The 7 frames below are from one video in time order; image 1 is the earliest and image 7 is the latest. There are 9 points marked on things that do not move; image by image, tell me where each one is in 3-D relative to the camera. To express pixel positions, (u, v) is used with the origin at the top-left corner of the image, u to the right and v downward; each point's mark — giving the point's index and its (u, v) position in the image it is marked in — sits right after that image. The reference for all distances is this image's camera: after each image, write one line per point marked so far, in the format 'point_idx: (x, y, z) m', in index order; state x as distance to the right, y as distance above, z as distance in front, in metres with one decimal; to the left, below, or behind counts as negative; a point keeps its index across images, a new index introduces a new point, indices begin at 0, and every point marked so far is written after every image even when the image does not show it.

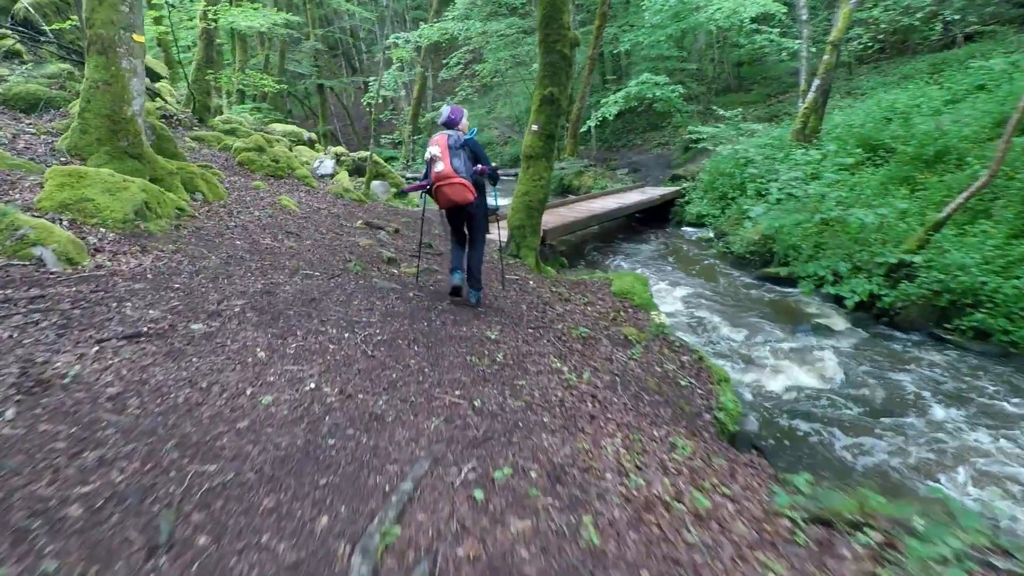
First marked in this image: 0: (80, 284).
0: (-3.8, 0.0, +5.1) m
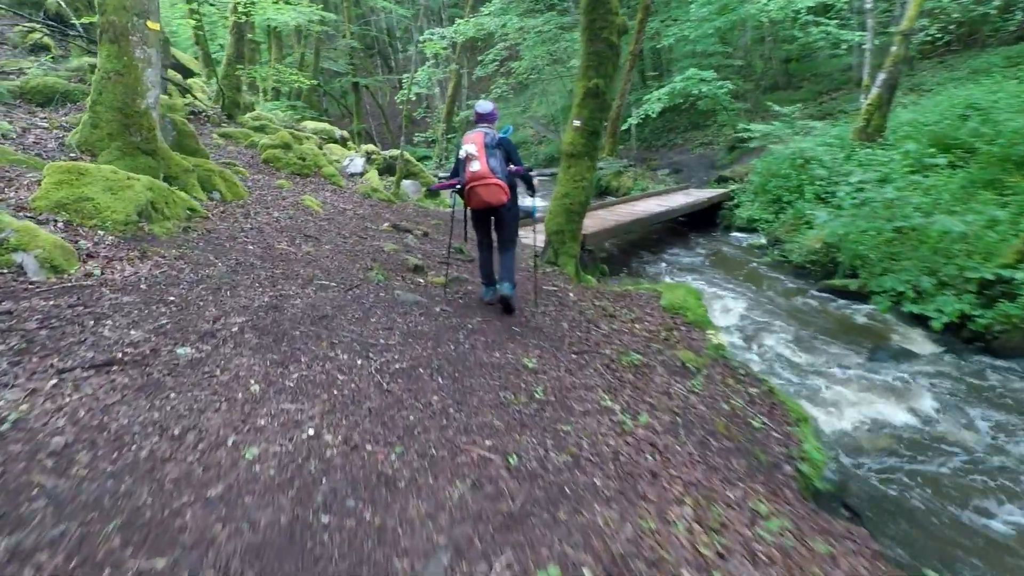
0: (-3.5, -0.1, +4.4) m
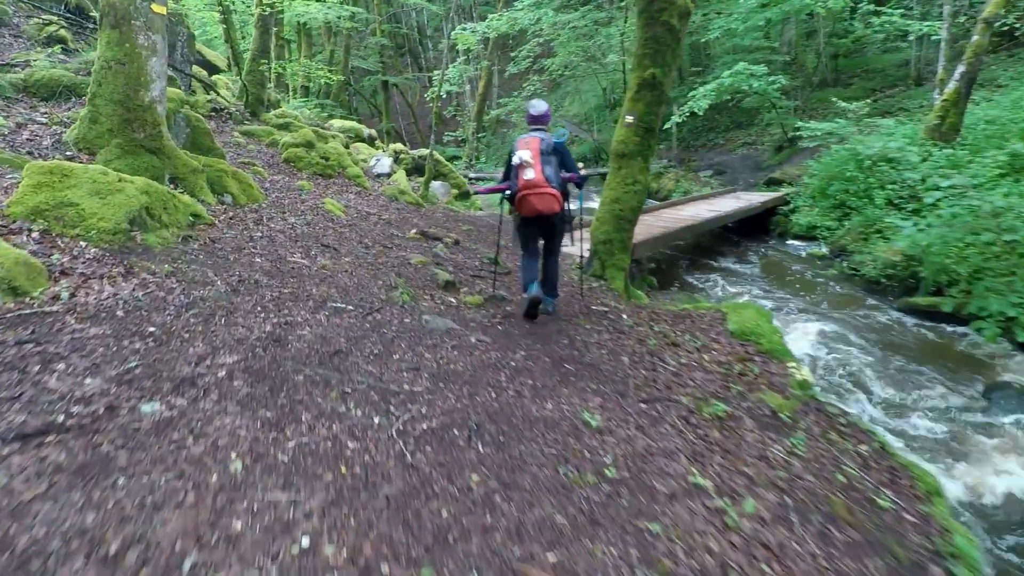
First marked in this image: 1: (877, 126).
0: (-3.1, -0.2, +3.6) m
1: (+9.8, +4.4, +15.6) m
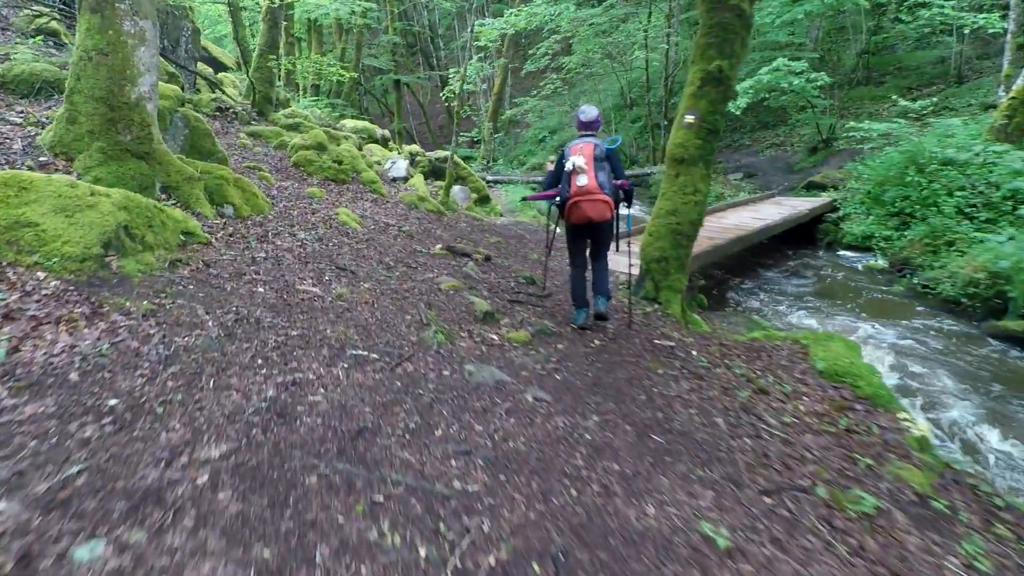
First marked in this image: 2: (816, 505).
0: (-2.7, -0.5, +2.6) m
1: (+10.4, +4.0, +14.4) m
2: (+1.7, -1.2, +3.2) m
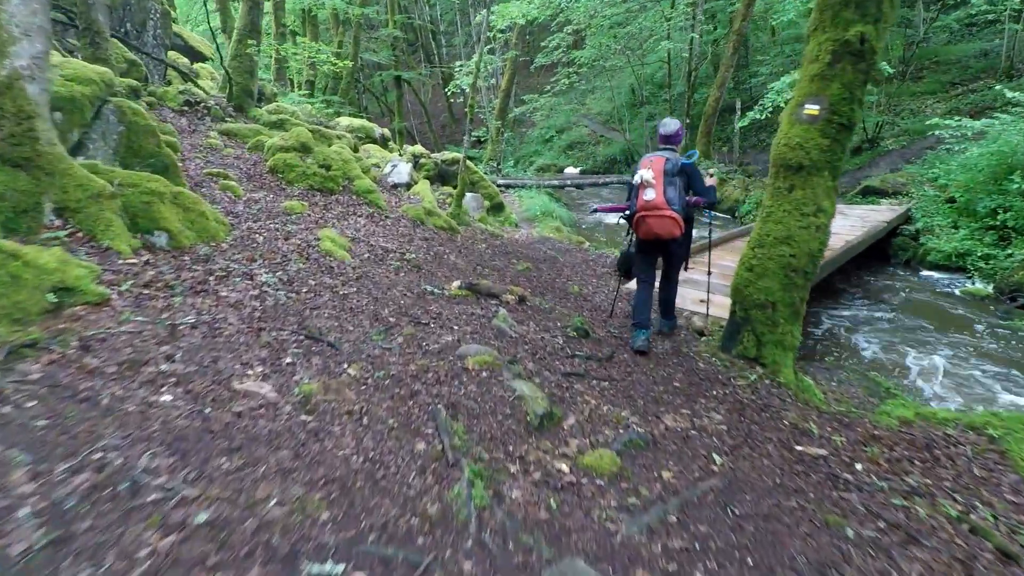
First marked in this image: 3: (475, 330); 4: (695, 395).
0: (-2.2, -1.0, +0.6) m
1: (+10.9, +3.5, +12.4) m
2: (+2.1, -1.7, +1.2) m
3: (-0.3, -0.3, +4.6) m
4: (+1.4, -0.8, +4.5) m
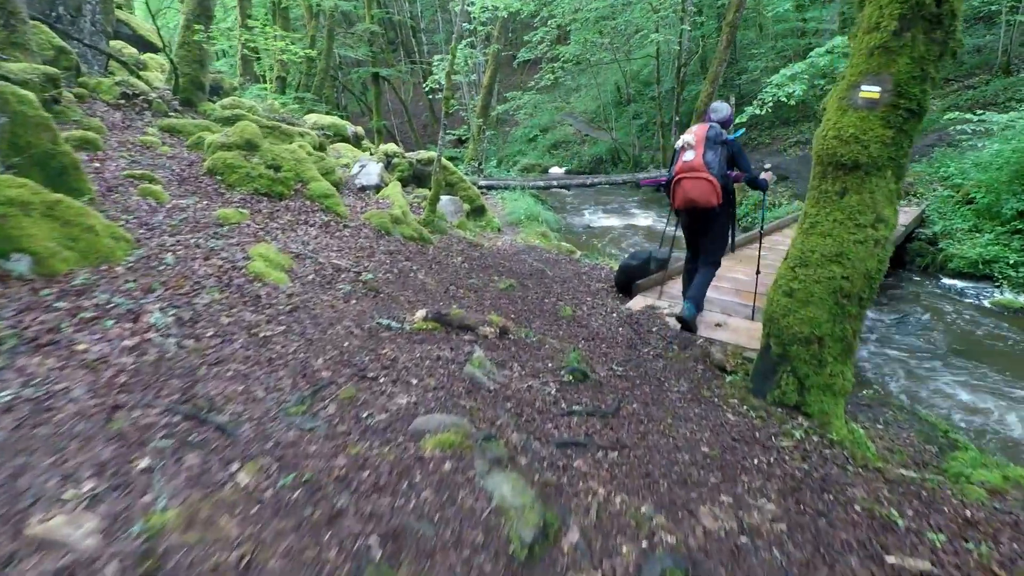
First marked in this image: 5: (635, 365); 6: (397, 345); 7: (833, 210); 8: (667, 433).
0: (-2.3, -1.3, -0.6) m
1: (+10.5, +3.4, +11.5) m
2: (+2.1, -1.9, +0.2) m
3: (-0.4, -0.6, +3.5) m
4: (+1.3, -1.1, +3.4) m
5: (+1.1, -0.7, +5.0) m
6: (-0.8, -0.4, +4.0) m
7: (+2.3, +0.5, +4.0) m
8: (+1.0, -0.9, +3.8) m
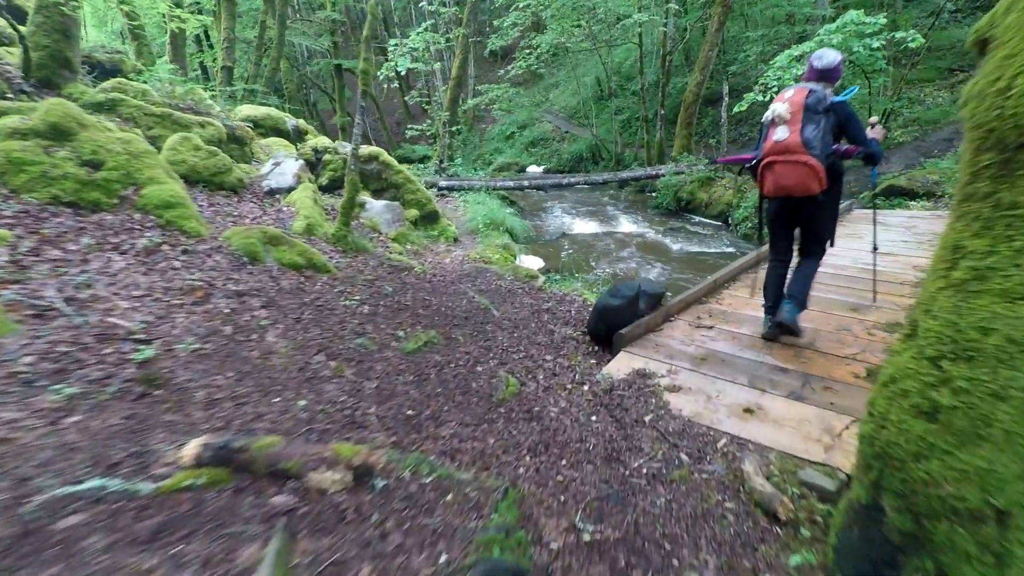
0: (-2.6, -1.7, -2.9) m
1: (+9.7, +3.1, +9.6) m
2: (+1.7, -2.3, -2.0) m
3: (-0.9, -1.0, +1.3) m
4: (+0.8, -1.5, +1.2) m
5: (+0.5, -1.1, +2.8) m
6: (-1.3, -0.8, +1.7) m
7: (+1.7, +0.1, +1.9) m
8: (+0.5, -1.4, +1.6) m
